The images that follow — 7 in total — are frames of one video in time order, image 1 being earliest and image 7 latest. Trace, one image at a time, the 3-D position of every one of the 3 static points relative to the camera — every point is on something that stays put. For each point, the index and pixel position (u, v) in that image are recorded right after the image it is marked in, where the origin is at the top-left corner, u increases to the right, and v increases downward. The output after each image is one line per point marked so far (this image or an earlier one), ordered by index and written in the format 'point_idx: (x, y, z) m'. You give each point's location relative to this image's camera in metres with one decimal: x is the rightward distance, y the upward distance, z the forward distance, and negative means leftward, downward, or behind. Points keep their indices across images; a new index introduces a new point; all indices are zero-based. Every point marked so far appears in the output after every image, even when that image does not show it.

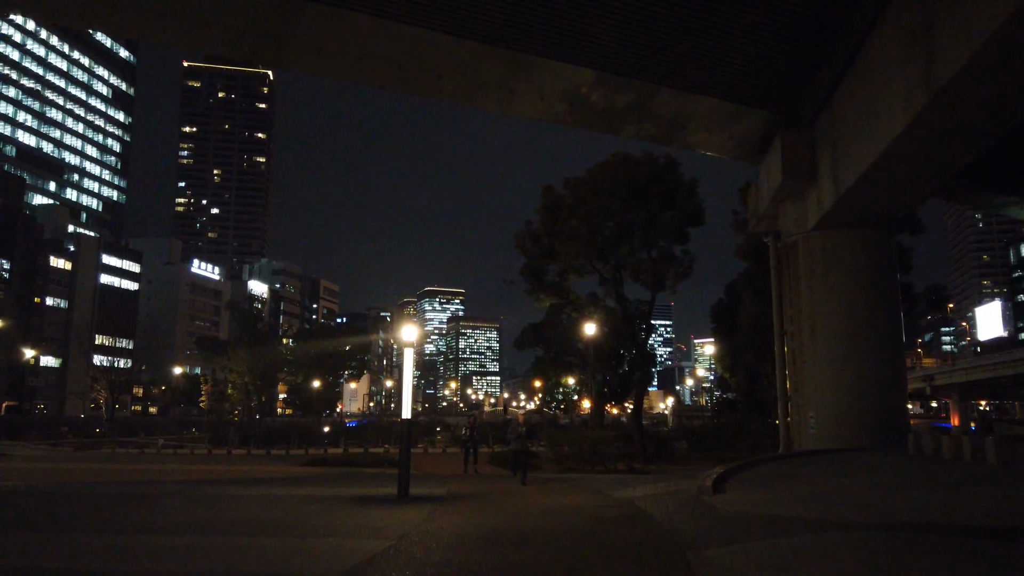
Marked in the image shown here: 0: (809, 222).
0: (+6.8, +1.5, +18.4) m
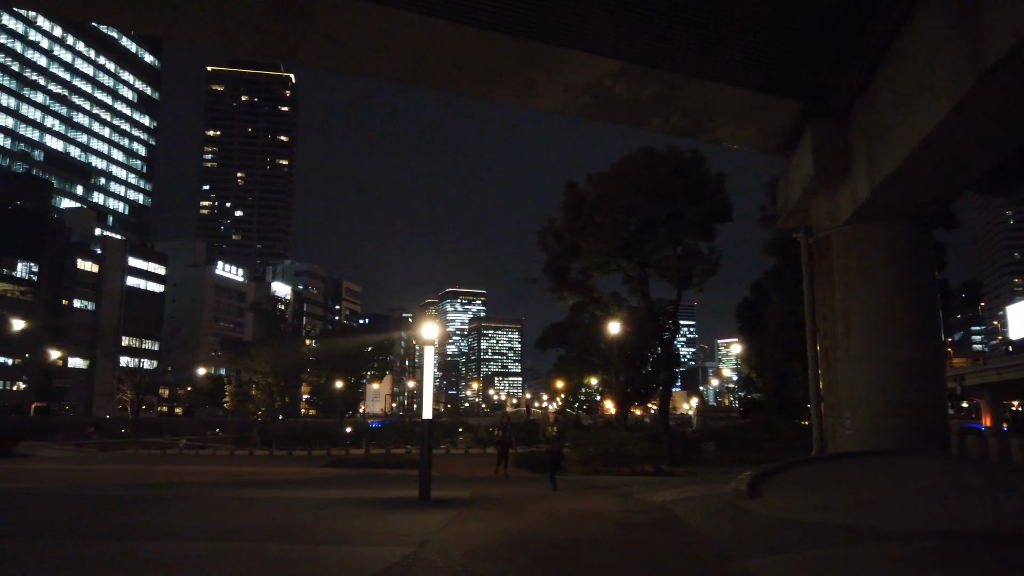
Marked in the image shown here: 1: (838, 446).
0: (+7.3, +1.6, +17.8) m
1: (+7.3, -3.5, +18.0) m
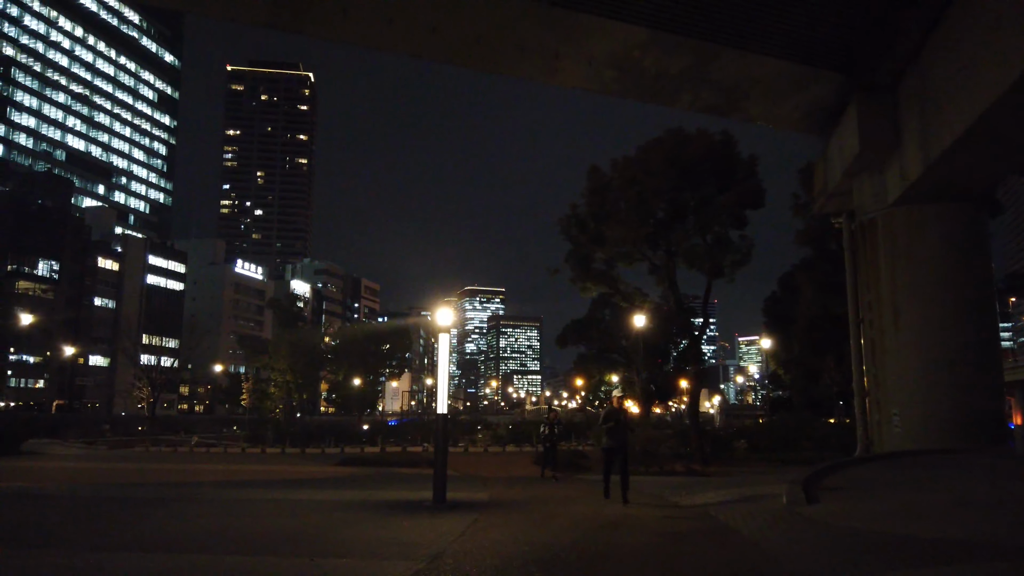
0: (+7.7, +1.9, +16.6) m
1: (+7.7, -3.3, +16.8) m
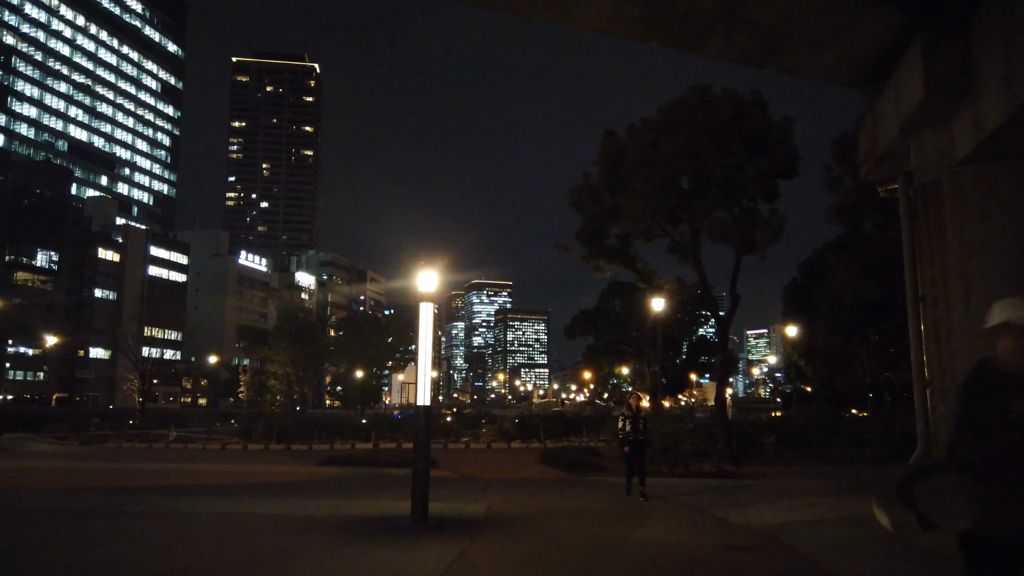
0: (+7.8, +2.4, +14.2) m
1: (+7.8, -2.8, +14.4) m
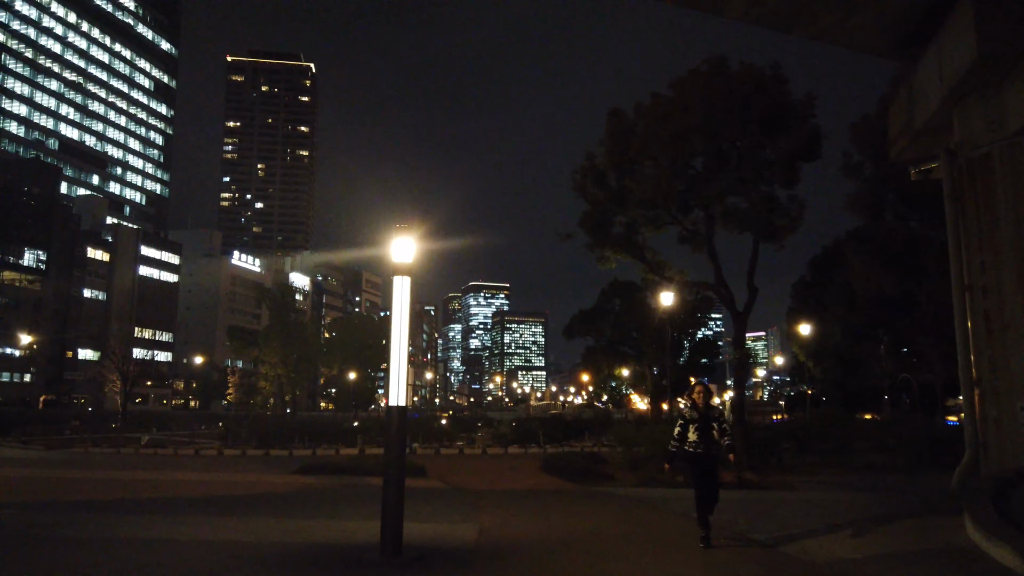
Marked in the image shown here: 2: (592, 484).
0: (+7.8, +2.6, +12.5) m
1: (+7.8, -2.6, +12.8) m
2: (+1.7, -4.0, +16.3) m
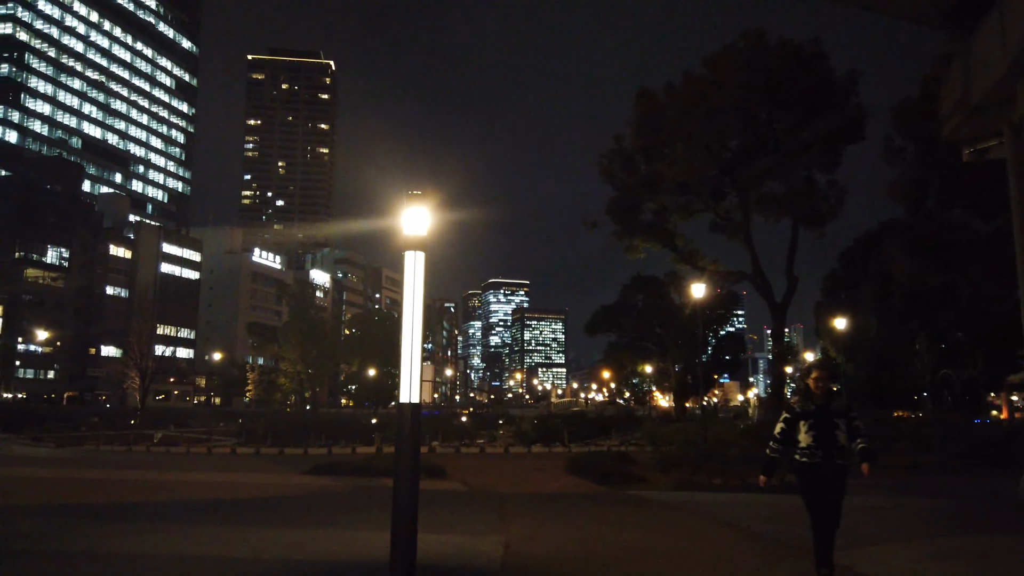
0: (+8.1, +2.8, +11.4) m
1: (+8.1, -2.4, +11.6) m
2: (+2.1, -3.8, +15.3) m
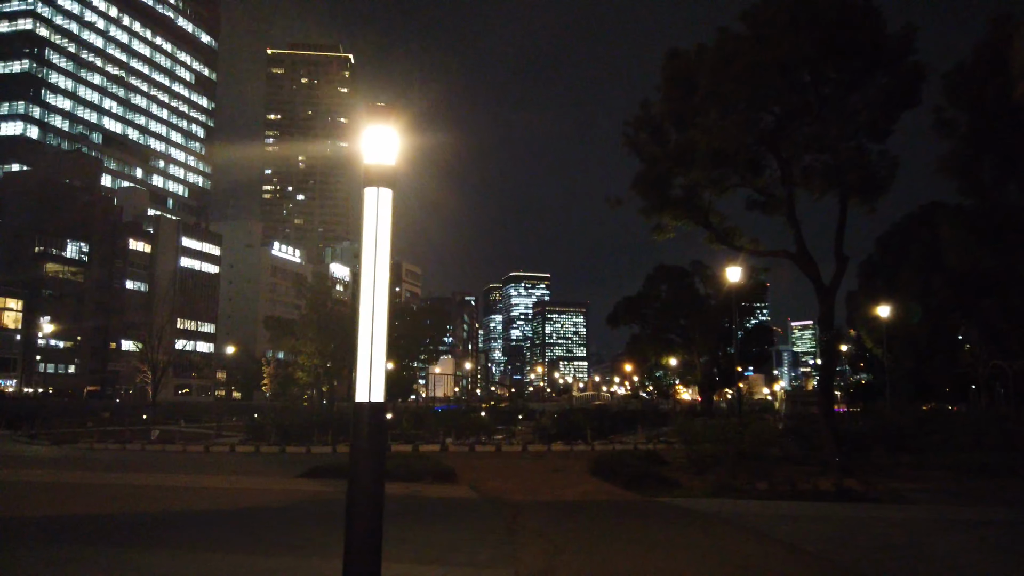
0: (+8.3, +3.1, +9.6) m
1: (+8.3, -2.0, +9.9) m
2: (+2.4, -3.4, +13.7) m
